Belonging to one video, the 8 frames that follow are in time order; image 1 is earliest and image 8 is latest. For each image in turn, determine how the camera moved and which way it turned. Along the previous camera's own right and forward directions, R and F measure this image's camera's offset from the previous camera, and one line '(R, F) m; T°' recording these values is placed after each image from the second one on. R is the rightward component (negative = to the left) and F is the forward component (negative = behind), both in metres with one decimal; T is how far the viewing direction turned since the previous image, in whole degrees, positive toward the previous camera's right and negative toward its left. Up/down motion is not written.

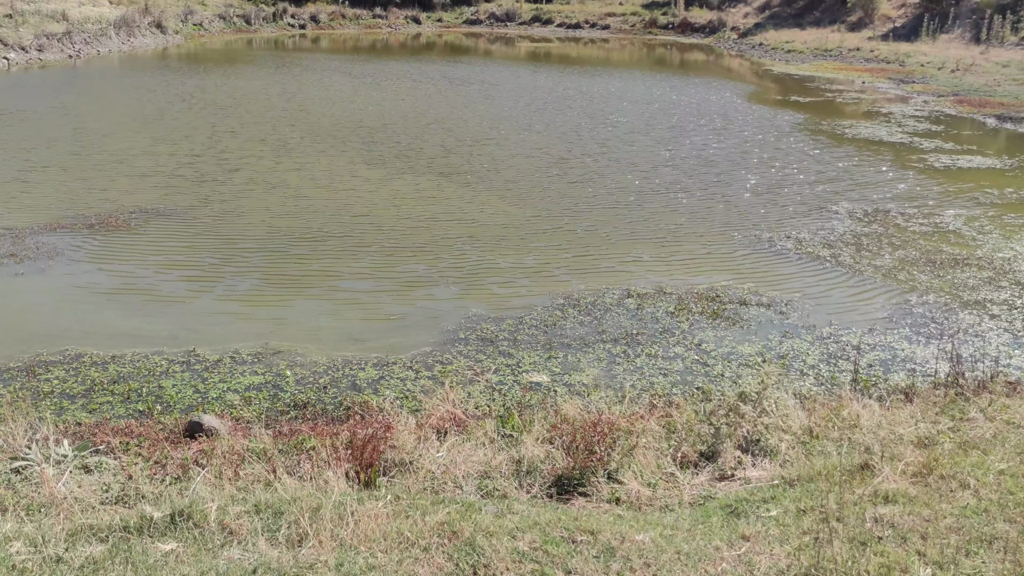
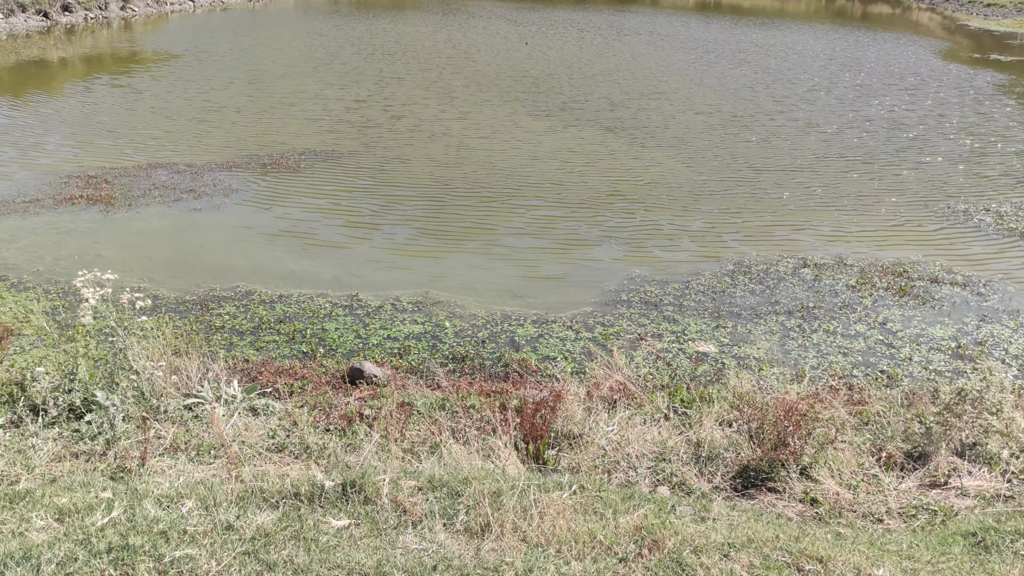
(-0.2, +0.3) m; -9°
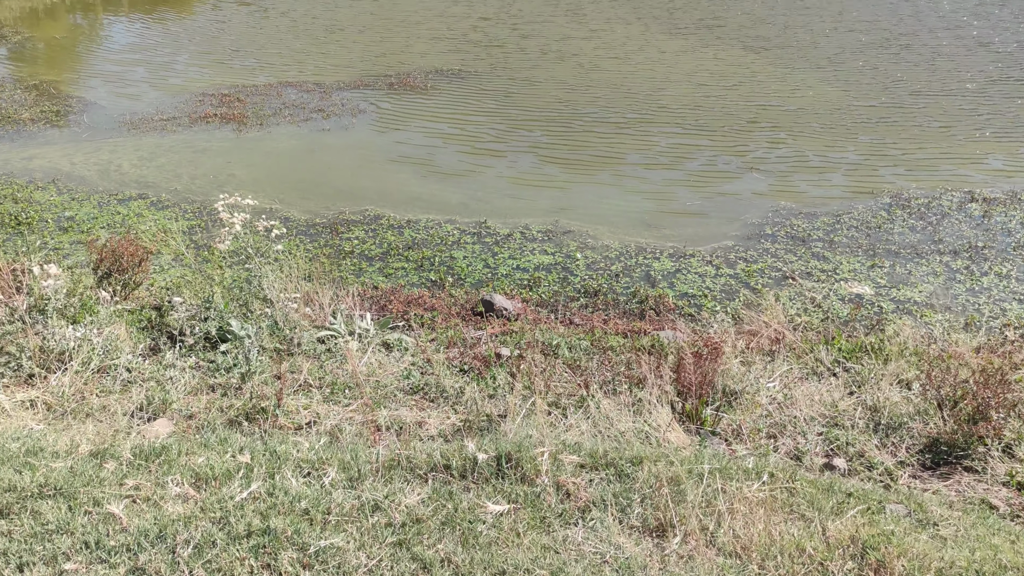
(-0.2, +0.4) m; -7°
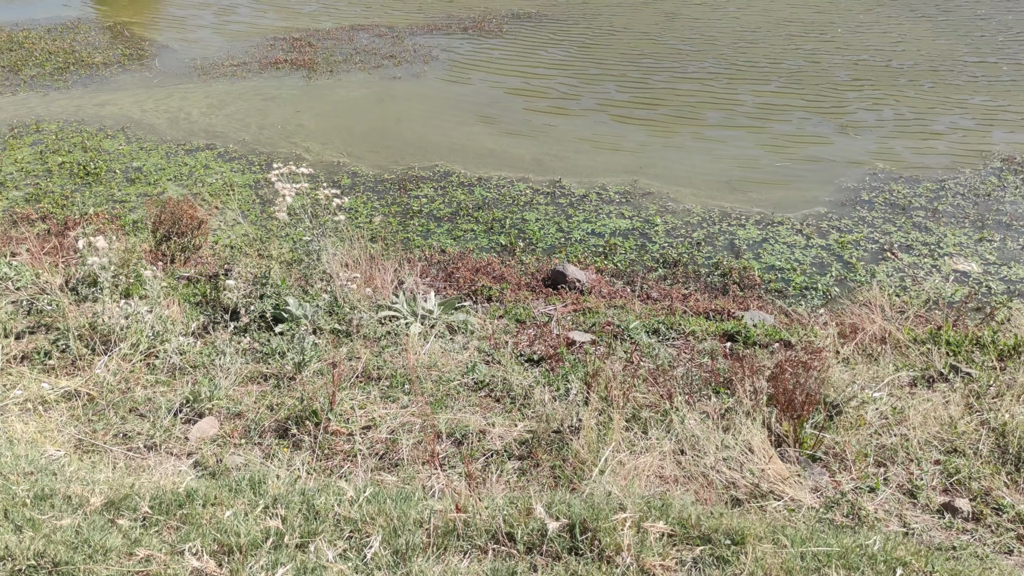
(0.0, +0.4) m; -4°
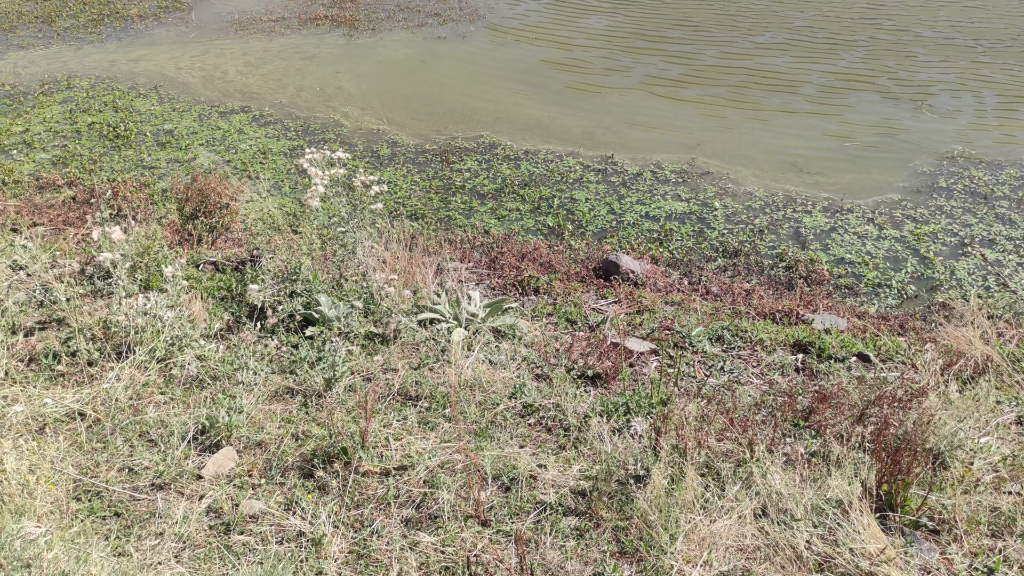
(-0.1, +0.4) m; -2°
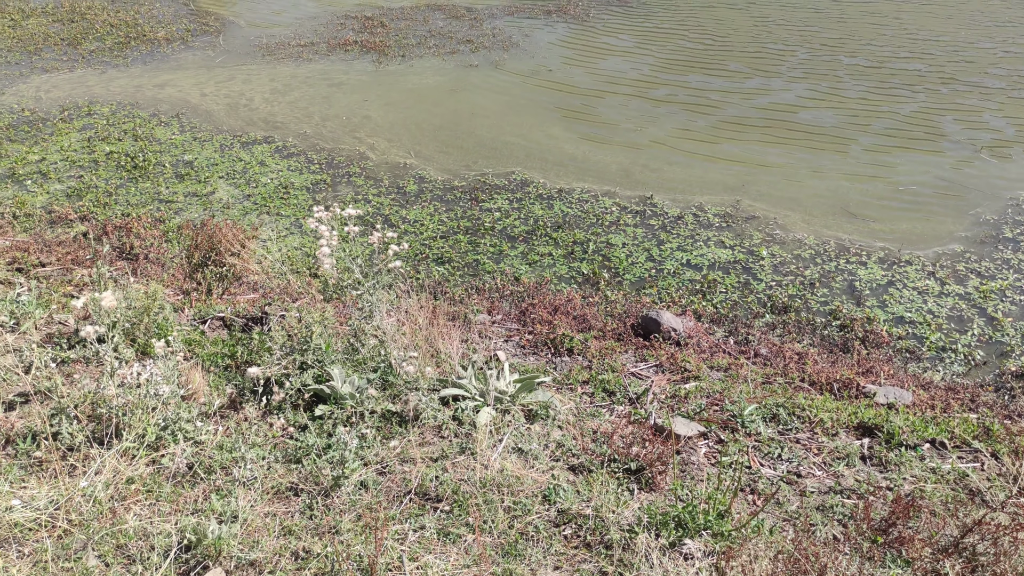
(0.0, +0.4) m; -2°
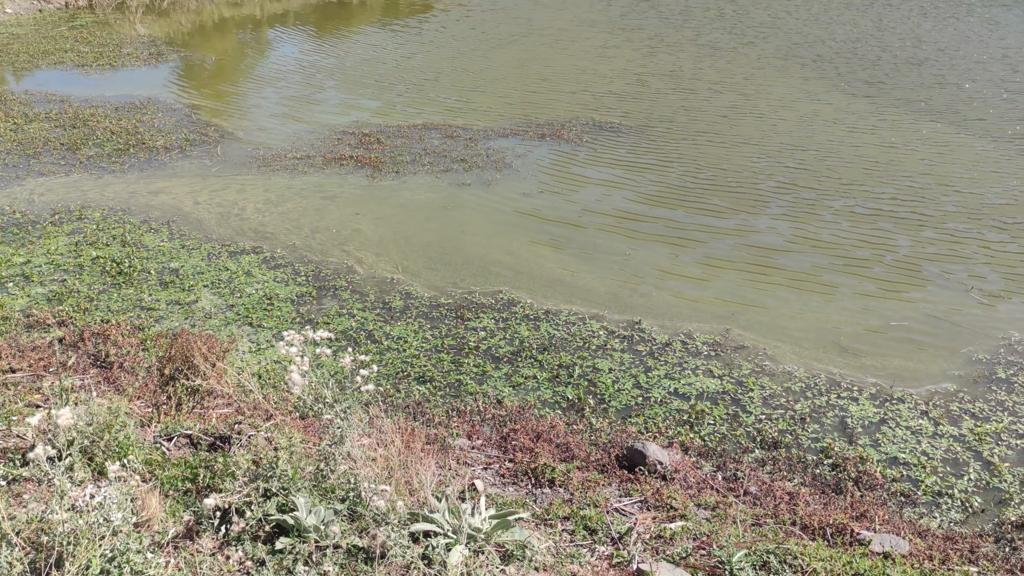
(0.0, +0.1) m; +1°
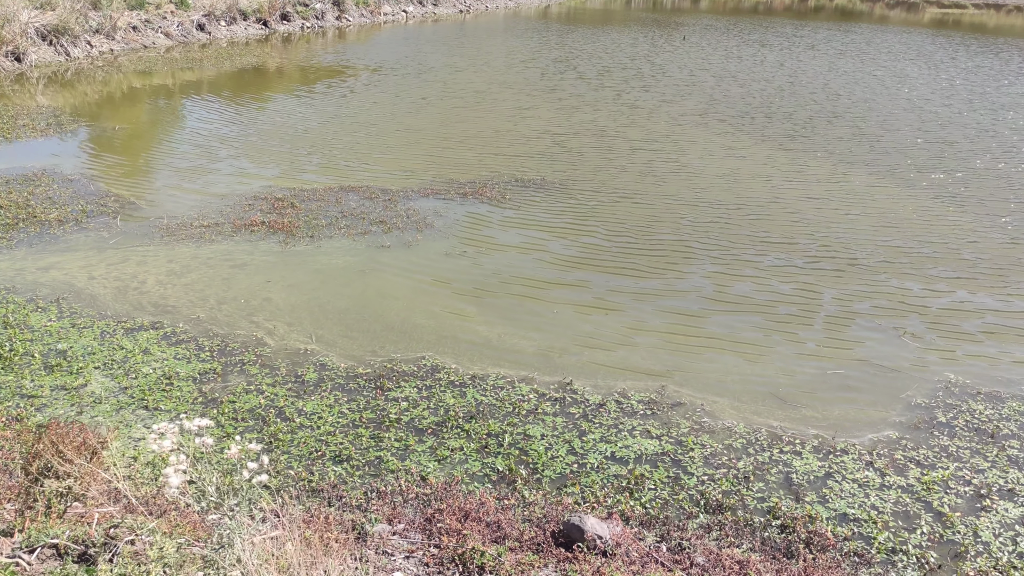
(+0.1, +0.4) m; +4°
